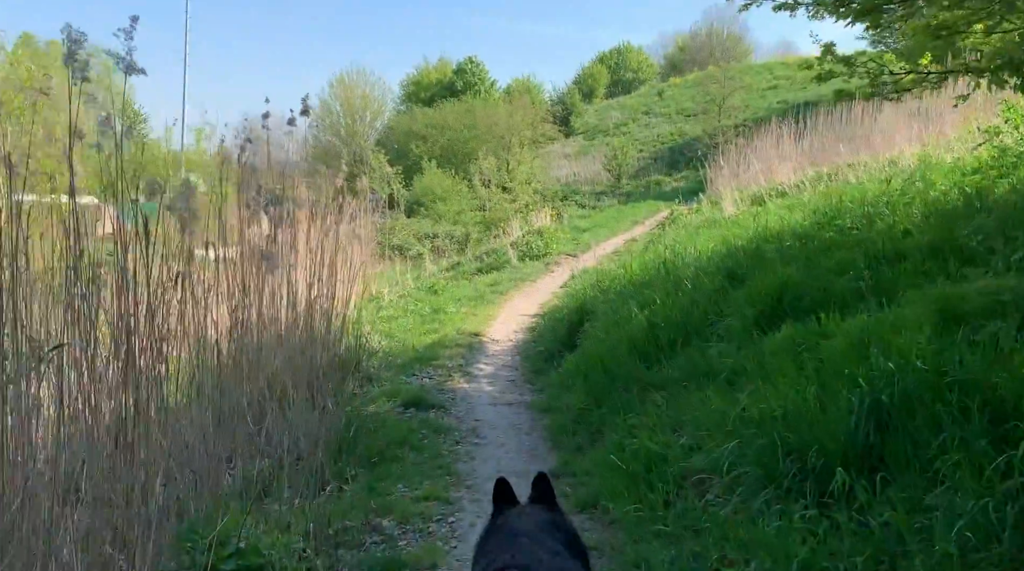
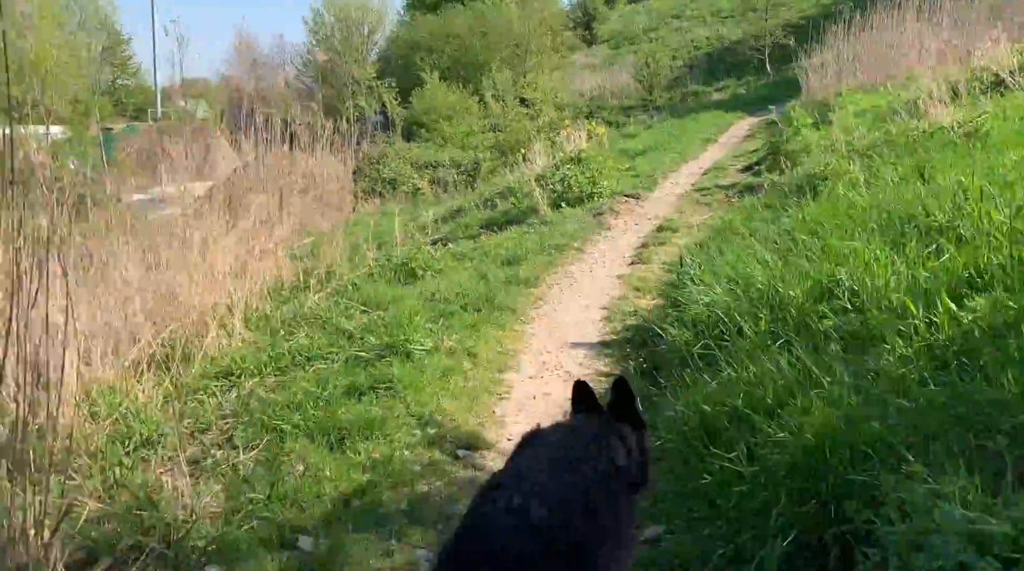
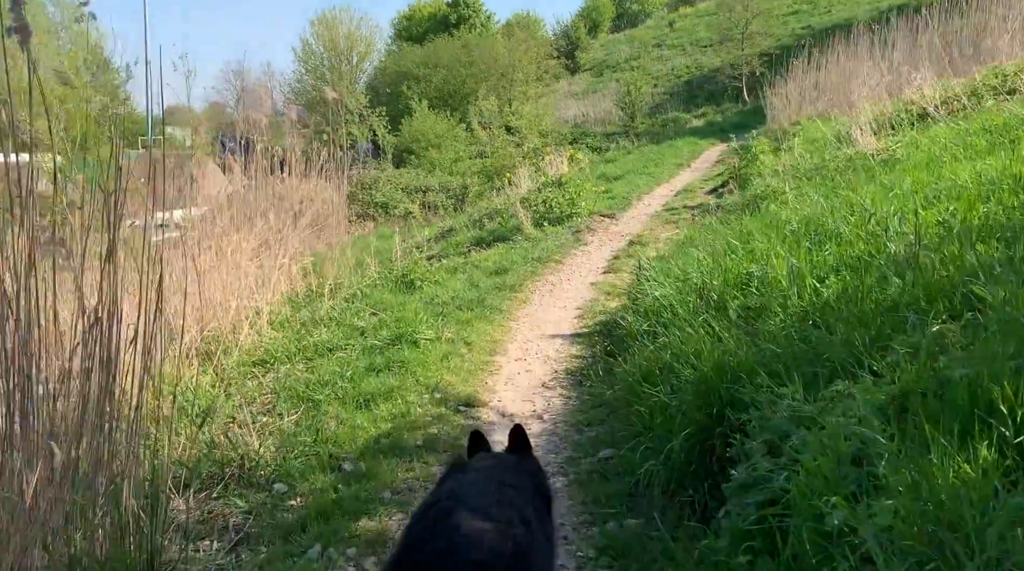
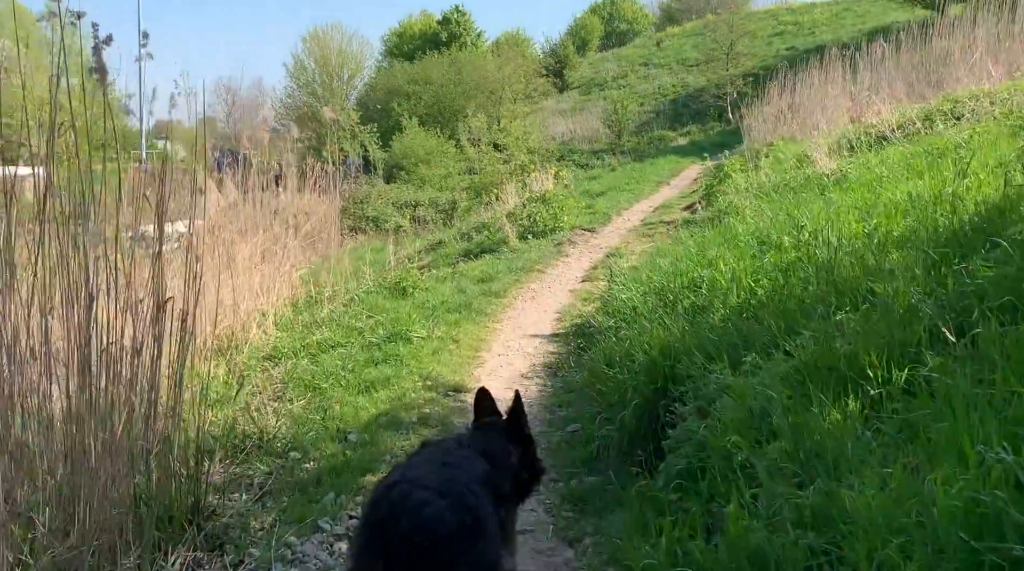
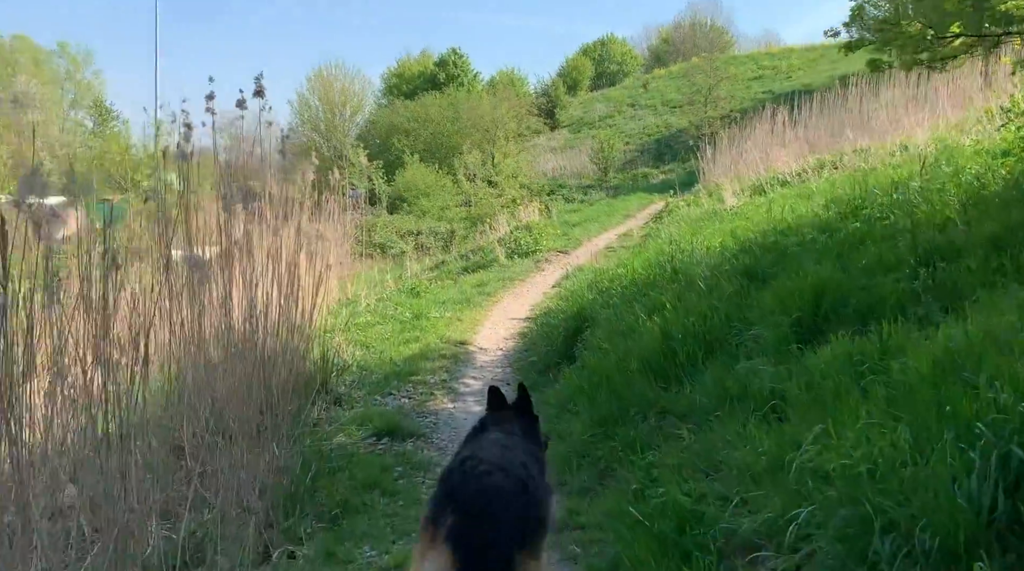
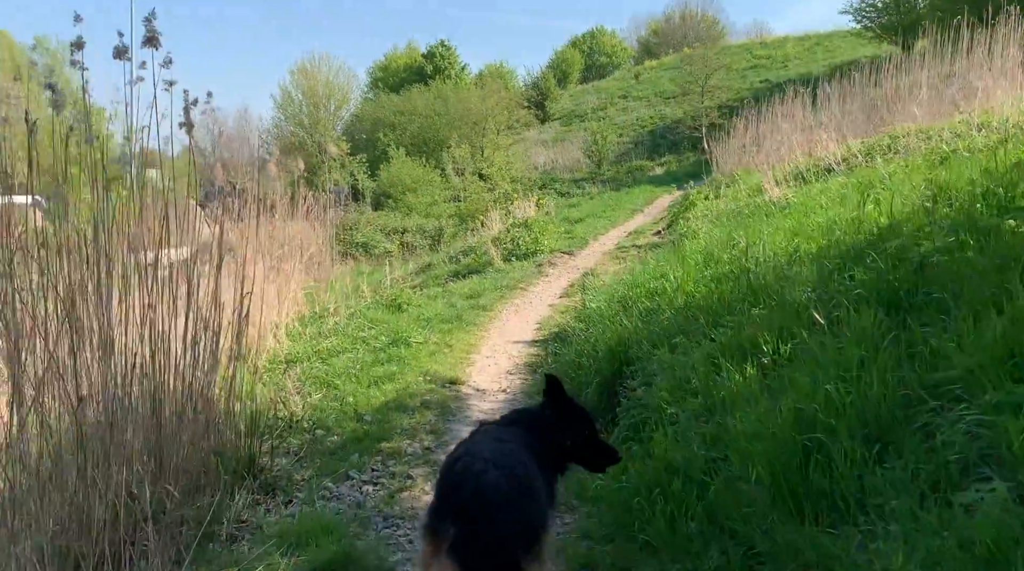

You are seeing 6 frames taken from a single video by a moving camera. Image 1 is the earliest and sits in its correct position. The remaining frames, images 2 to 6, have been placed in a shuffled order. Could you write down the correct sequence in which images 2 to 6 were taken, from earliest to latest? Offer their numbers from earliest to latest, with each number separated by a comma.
5, 6, 4, 3, 2
